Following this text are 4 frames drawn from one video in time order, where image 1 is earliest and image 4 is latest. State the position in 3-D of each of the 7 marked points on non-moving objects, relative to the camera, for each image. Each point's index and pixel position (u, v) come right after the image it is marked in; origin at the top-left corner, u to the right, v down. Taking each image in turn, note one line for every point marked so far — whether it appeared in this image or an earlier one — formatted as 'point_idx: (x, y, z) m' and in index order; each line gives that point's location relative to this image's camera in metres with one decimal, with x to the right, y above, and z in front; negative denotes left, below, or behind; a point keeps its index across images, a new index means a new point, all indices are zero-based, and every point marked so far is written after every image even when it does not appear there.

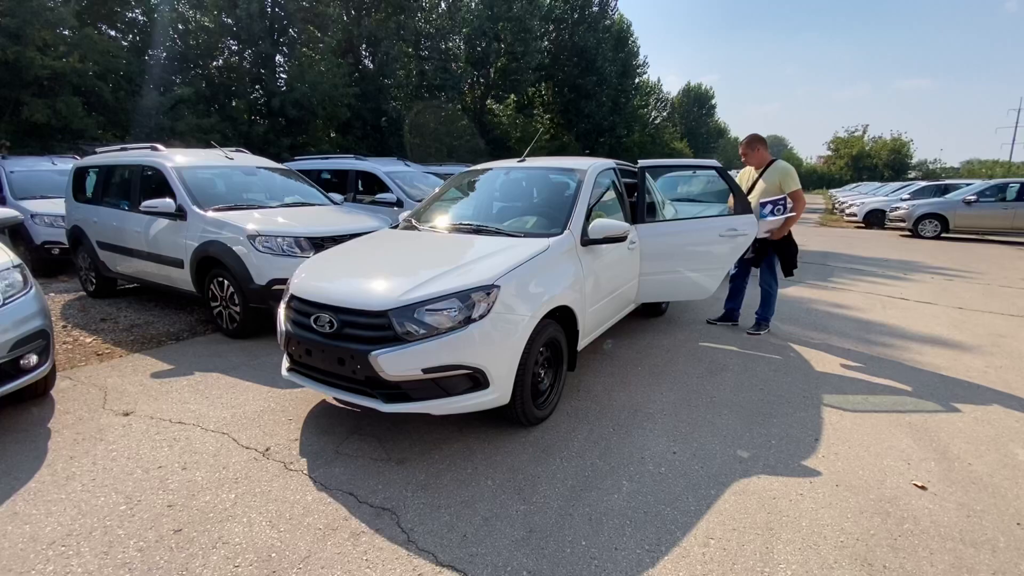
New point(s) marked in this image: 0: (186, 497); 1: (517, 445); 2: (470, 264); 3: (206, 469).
0: (-1.8, -1.2, +2.7) m
1: (0.0, -1.0, +3.2) m
2: (-0.3, +0.2, +3.2) m
3: (-1.9, -1.1, +3.0) m
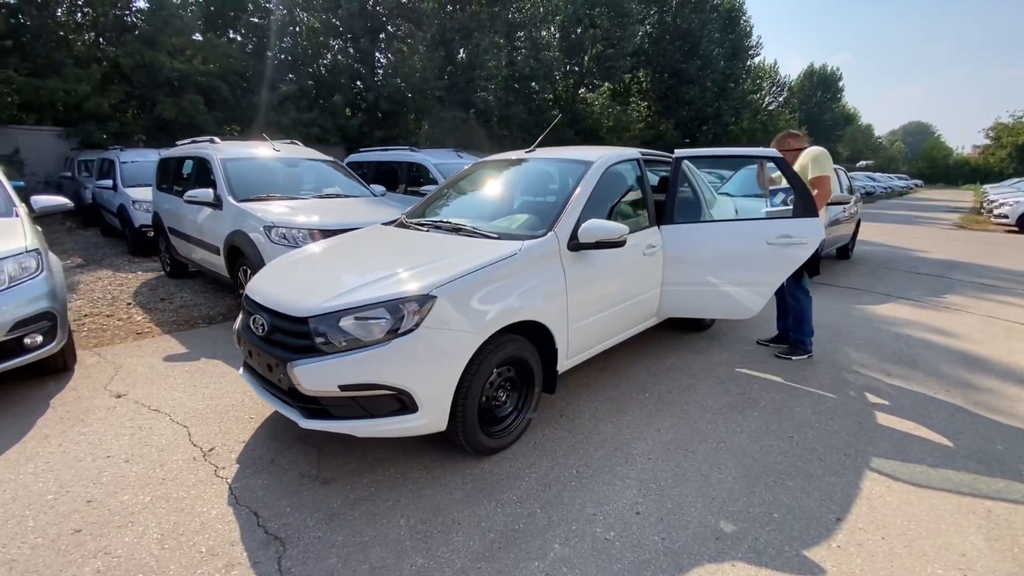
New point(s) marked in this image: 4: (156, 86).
0: (-2.2, -1.1, +2.7) m
1: (-0.3, -1.1, +2.8) m
2: (-0.6, +0.1, +2.8) m
3: (-2.2, -1.1, +2.9) m
4: (-12.9, +7.4, +17.5) m
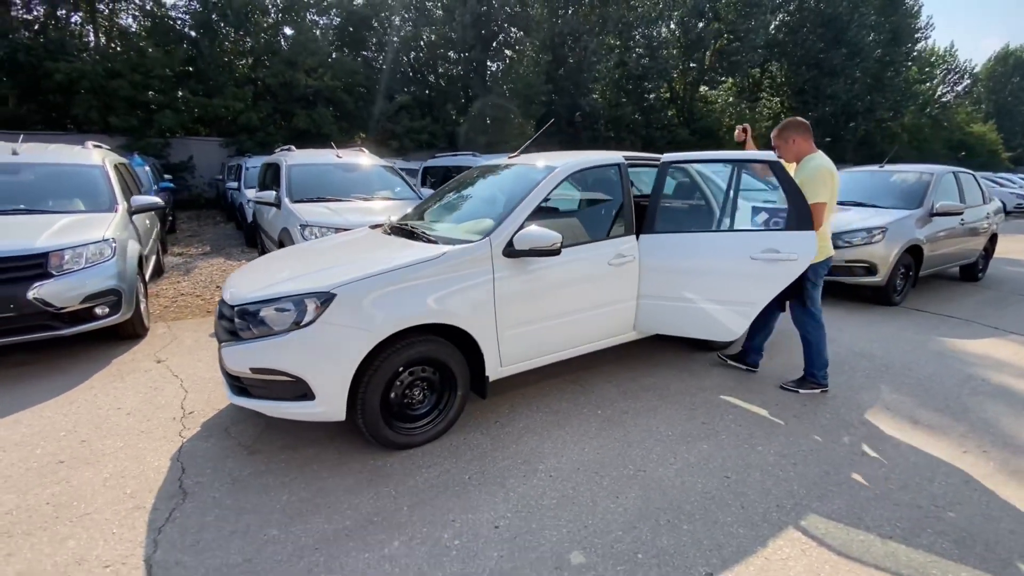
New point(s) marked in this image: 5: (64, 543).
0: (-2.8, -1.0, +3.3) m
1: (-1.0, -1.1, +2.9) m
2: (-1.1, +0.1, +3.1) m
3: (-2.8, -1.0, +3.6) m
4: (-9.1, +7.9, +20.3) m
5: (-2.2, -1.2, +2.4) m
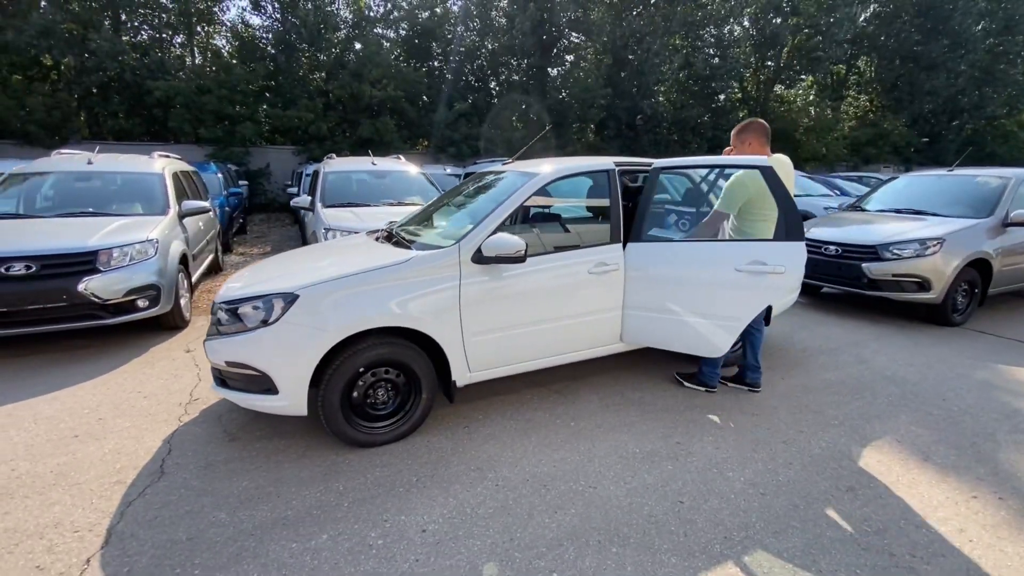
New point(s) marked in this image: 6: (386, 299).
0: (-3.1, -1.0, +3.7) m
1: (-1.3, -1.1, +3.1) m
2: (-1.3, +0.1, +3.2) m
3: (-3.0, -0.9, +3.9) m
4: (-6.7, +7.9, +21.4) m
5: (-2.6, -1.2, +2.7) m
6: (-0.8, -0.1, +3.1) m
